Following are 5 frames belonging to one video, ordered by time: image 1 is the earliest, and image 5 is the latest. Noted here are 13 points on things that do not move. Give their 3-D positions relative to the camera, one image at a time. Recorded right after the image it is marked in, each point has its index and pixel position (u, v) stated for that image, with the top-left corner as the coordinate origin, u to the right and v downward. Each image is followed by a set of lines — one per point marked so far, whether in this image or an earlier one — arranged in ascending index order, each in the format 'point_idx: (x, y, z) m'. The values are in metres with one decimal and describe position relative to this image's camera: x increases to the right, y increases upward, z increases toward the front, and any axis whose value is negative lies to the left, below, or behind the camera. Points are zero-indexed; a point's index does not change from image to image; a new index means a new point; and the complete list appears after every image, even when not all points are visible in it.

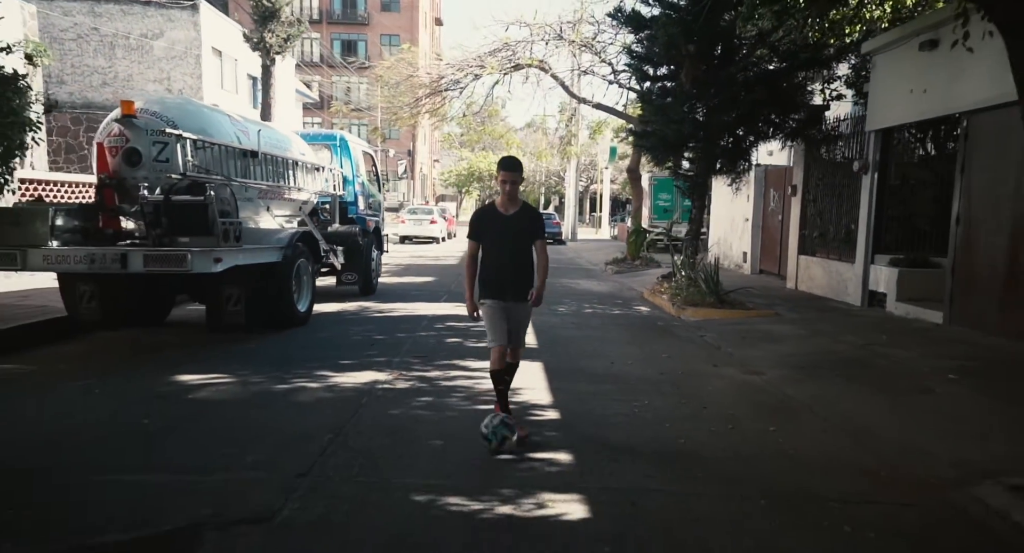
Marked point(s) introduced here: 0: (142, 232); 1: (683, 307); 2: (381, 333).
0: (-4.3, +0.5, +9.3) m
1: (+2.9, -0.5, +13.4) m
2: (-1.7, -0.7, +10.6) m
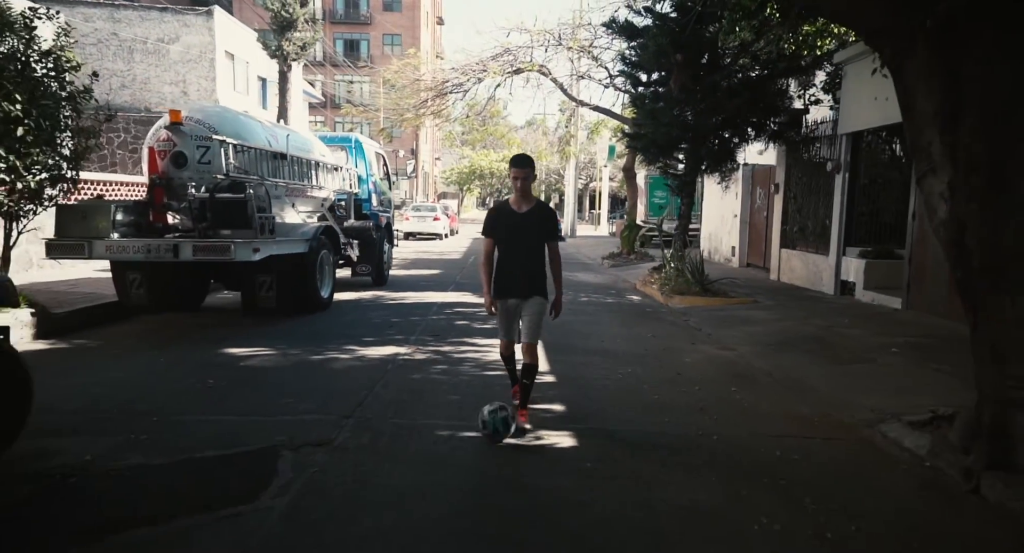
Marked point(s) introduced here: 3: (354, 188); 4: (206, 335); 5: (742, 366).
0: (-4.3, +0.7, +10.5) m
1: (+2.9, -0.3, +14.7) m
2: (-1.7, -0.6, +11.9) m
3: (-3.2, +1.8, +16.1) m
4: (-3.9, -0.7, +10.2) m
5: (+2.6, -1.0, +9.0) m
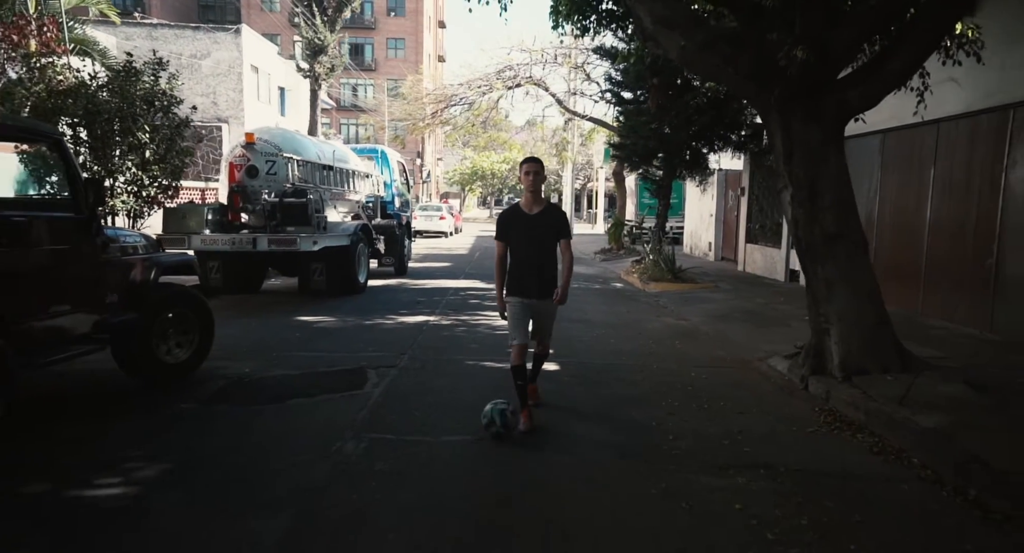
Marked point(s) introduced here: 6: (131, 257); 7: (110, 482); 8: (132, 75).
0: (-4.3, +0.9, +13.4) m
1: (+2.9, -0.1, +17.5) m
2: (-1.6, -0.4, +14.7) m
3: (-3.1, +2.0, +18.9) m
4: (-3.9, -0.5, +13.0) m
5: (+2.6, -0.8, +11.8) m
6: (-3.3, +0.2, +6.9) m
7: (-2.3, -1.2, +4.6) m
8: (-5.5, +2.9, +11.7) m
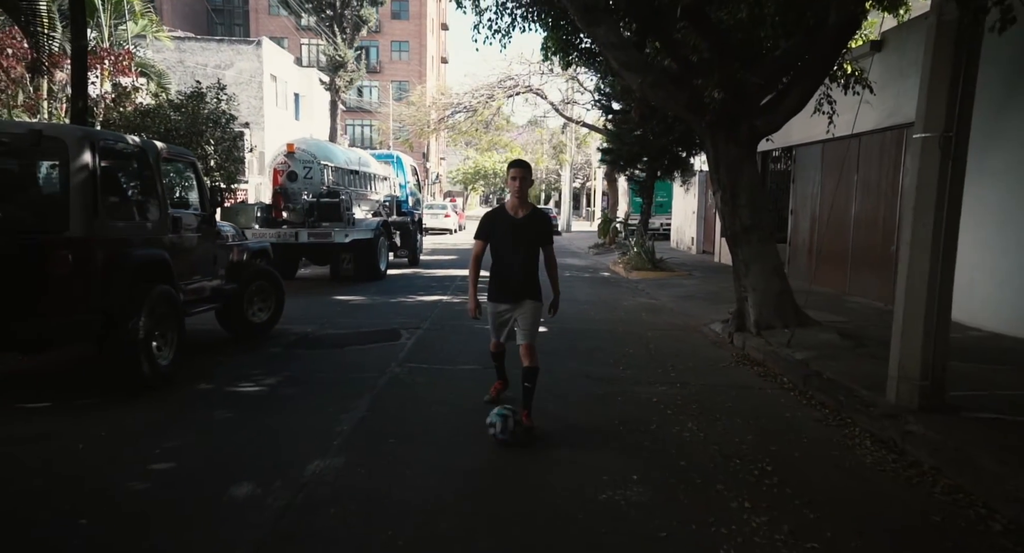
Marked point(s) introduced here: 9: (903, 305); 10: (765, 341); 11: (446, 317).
0: (-4.3, +1.1, +15.9) m
1: (+2.9, +0.1, +20.0) m
2: (-1.7, -0.1, +17.2) m
3: (-3.1, +2.2, +21.4) m
4: (-3.9, -0.3, +15.5) m
5: (+2.6, -0.5, +14.3) m
6: (-3.3, +0.4, +9.4) m
7: (-2.3, -1.0, +7.1) m
8: (-5.5, +3.2, +14.2) m
9: (+2.9, -0.2, +6.0) m
10: (+2.9, -0.7, +9.1) m
11: (-1.0, -0.6, +12.1) m
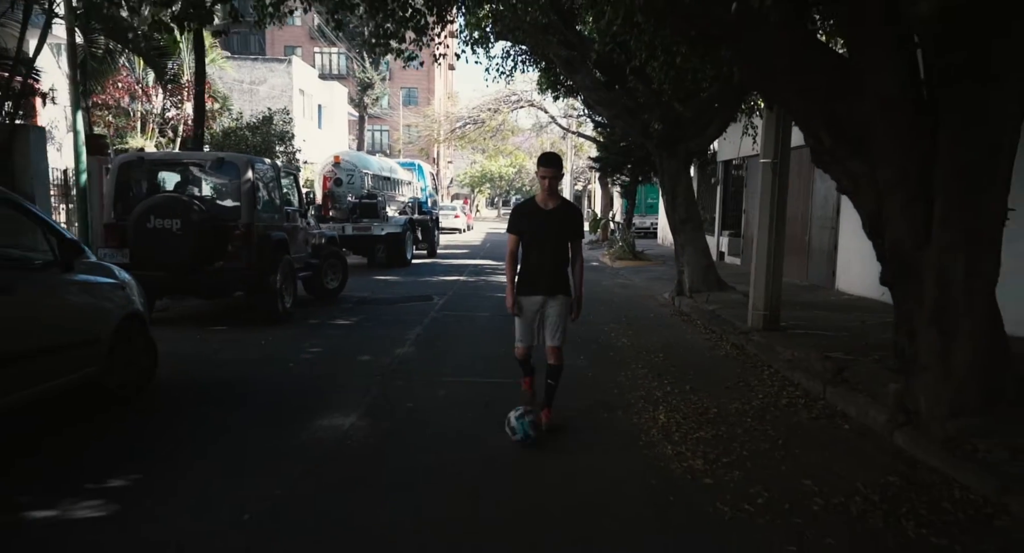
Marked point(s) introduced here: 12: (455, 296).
0: (-4.2, +1.5, +19.6) m
1: (+3.0, +0.4, +23.7) m
2: (-1.6, +0.2, +21.0) m
3: (-3.0, +2.5, +25.2) m
4: (-3.8, 0.0, +19.3) m
5: (+2.7, -0.2, +18.0) m
6: (-3.3, +0.7, +13.2) m
7: (-2.3, -0.6, +10.9) m
8: (-5.5, +3.5, +18.0) m
9: (+2.9, +0.2, +9.7) m
10: (+2.9, -0.4, +12.8) m
11: (-1.0, -0.3, +15.8) m
12: (-1.0, -0.4, +14.5) m
